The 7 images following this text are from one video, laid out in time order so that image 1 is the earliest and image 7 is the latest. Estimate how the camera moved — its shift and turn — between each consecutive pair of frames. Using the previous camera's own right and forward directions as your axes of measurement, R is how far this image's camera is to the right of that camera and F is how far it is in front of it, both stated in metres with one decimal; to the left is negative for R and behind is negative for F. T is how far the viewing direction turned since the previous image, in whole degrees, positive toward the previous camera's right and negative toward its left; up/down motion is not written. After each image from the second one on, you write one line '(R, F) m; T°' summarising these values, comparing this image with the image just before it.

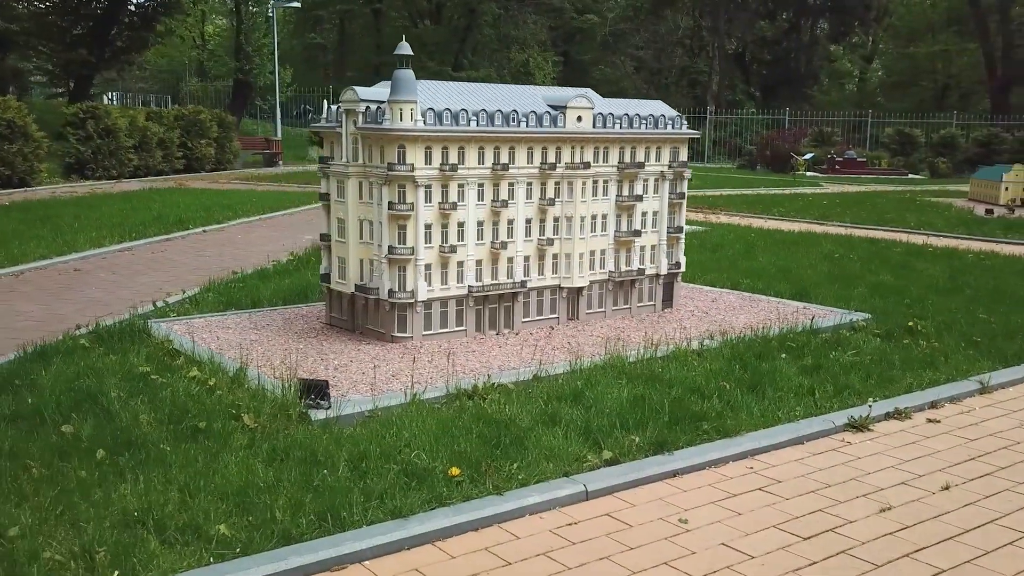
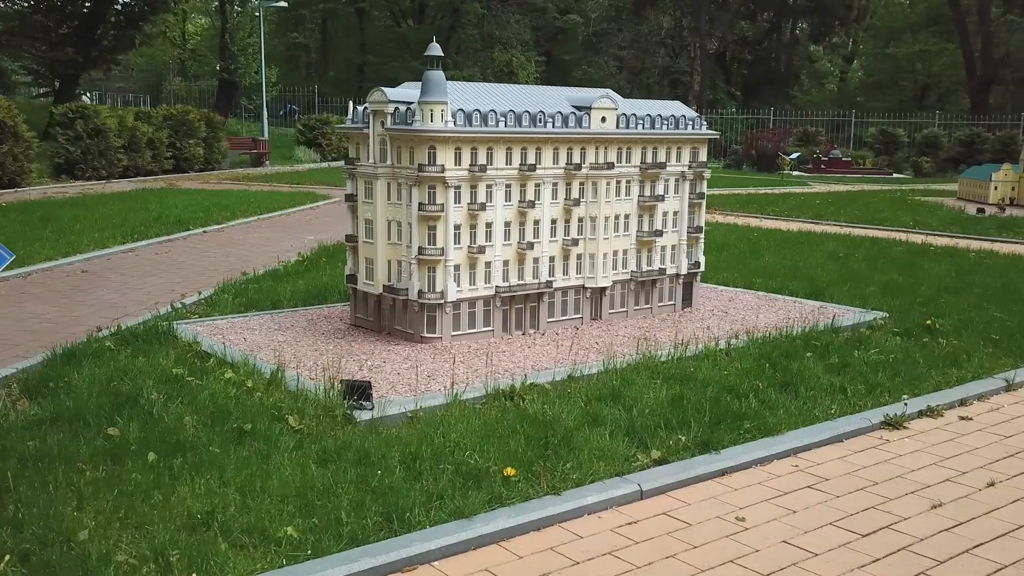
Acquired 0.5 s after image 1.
(-0.4, 0.0) m; +1°
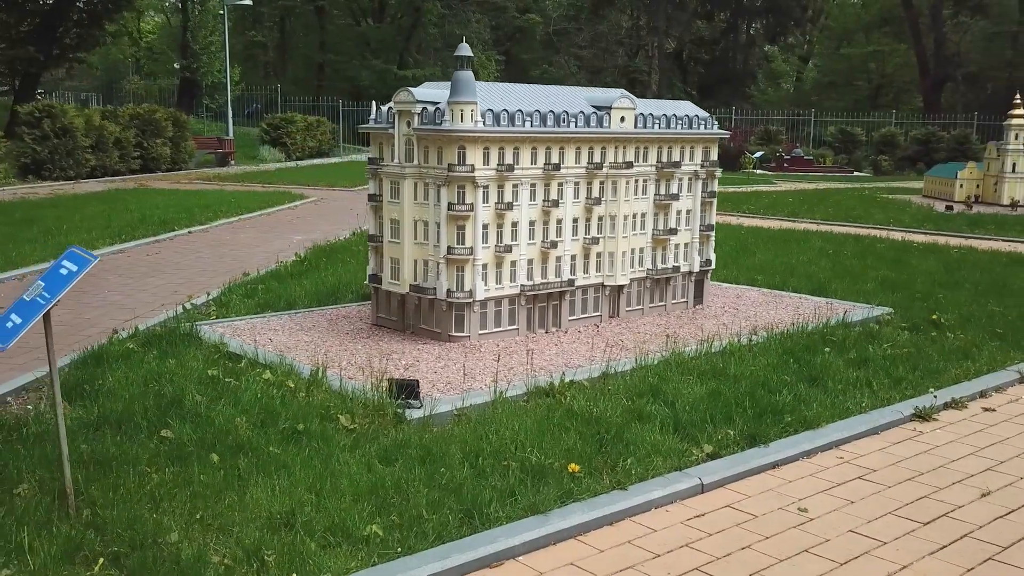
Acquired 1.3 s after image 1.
(-0.6, -0.1) m; +3°
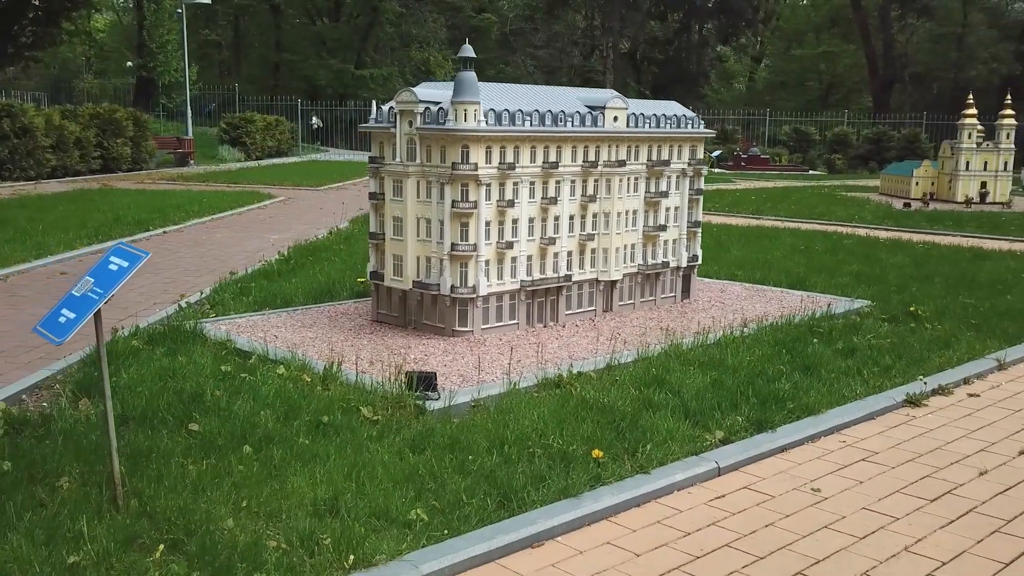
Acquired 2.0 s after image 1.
(-0.4, -0.2) m; +3°
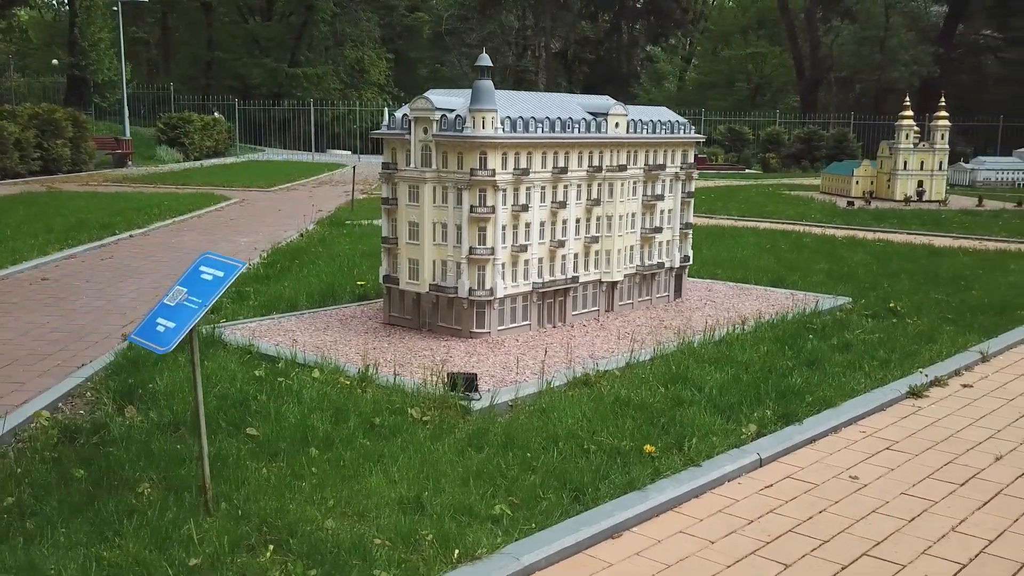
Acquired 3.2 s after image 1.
(-0.8, -0.2) m; +4°
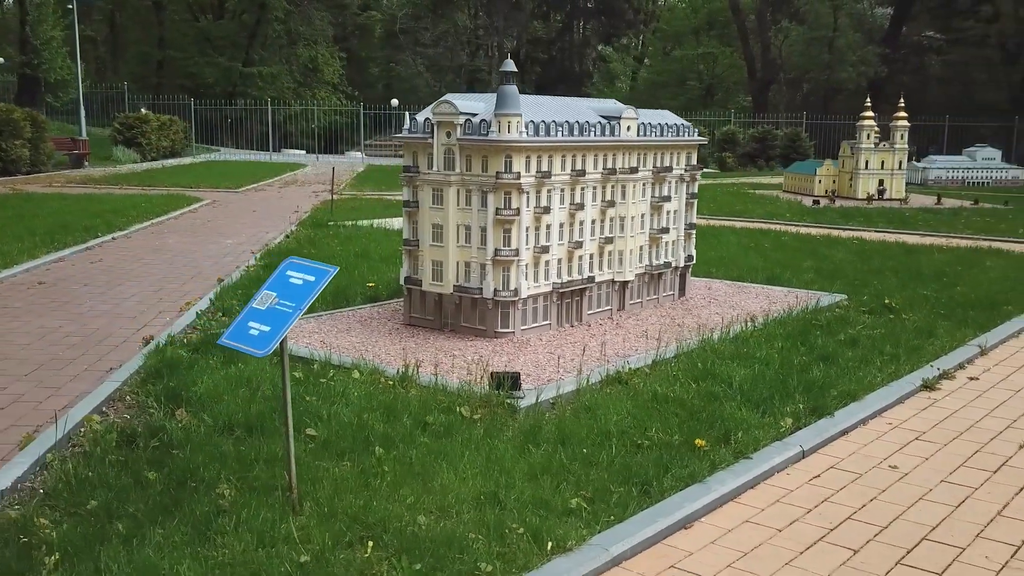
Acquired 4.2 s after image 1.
(-0.7, -0.2) m; +3°
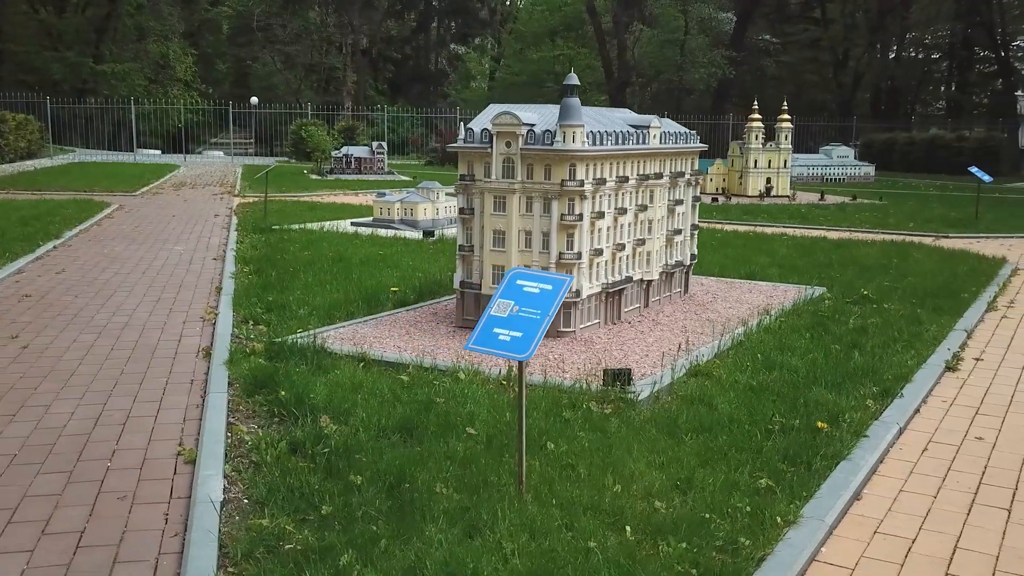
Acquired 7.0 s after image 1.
(-2.0, -0.3) m; +9°
